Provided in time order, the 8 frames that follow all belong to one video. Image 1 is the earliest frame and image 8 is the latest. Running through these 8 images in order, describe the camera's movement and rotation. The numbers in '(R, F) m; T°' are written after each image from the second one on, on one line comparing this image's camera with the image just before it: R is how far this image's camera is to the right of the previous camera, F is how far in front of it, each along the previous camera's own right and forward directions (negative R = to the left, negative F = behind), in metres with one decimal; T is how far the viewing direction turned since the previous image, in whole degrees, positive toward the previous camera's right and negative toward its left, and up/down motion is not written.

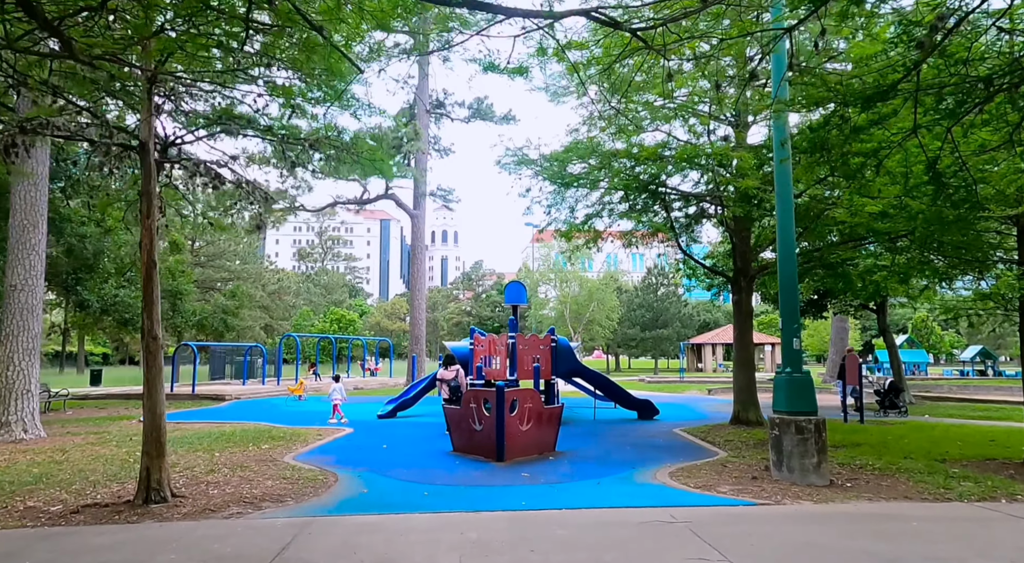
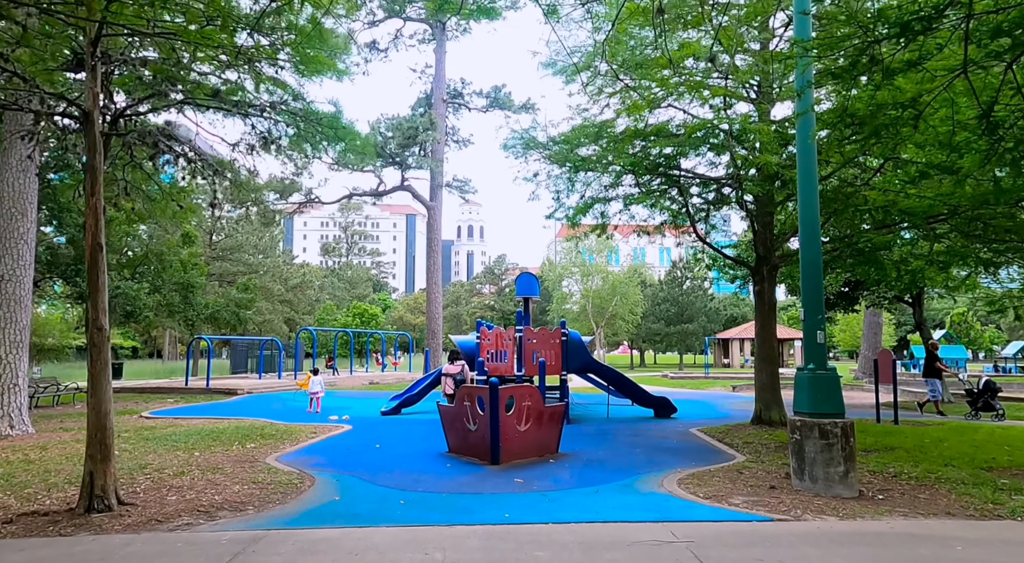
(+0.4, +0.7) m; -2°
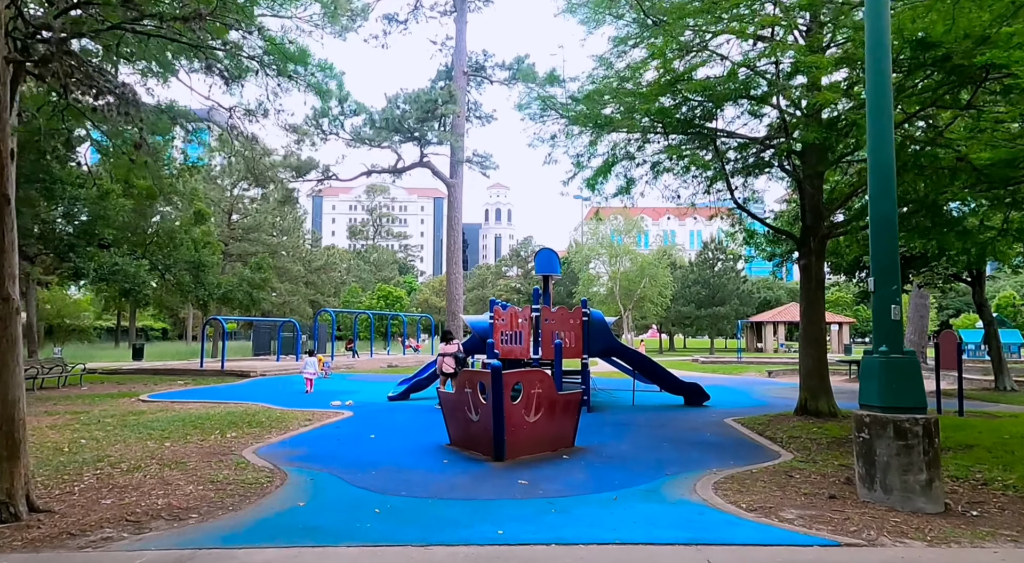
(+0.2, +1.2) m; -2°
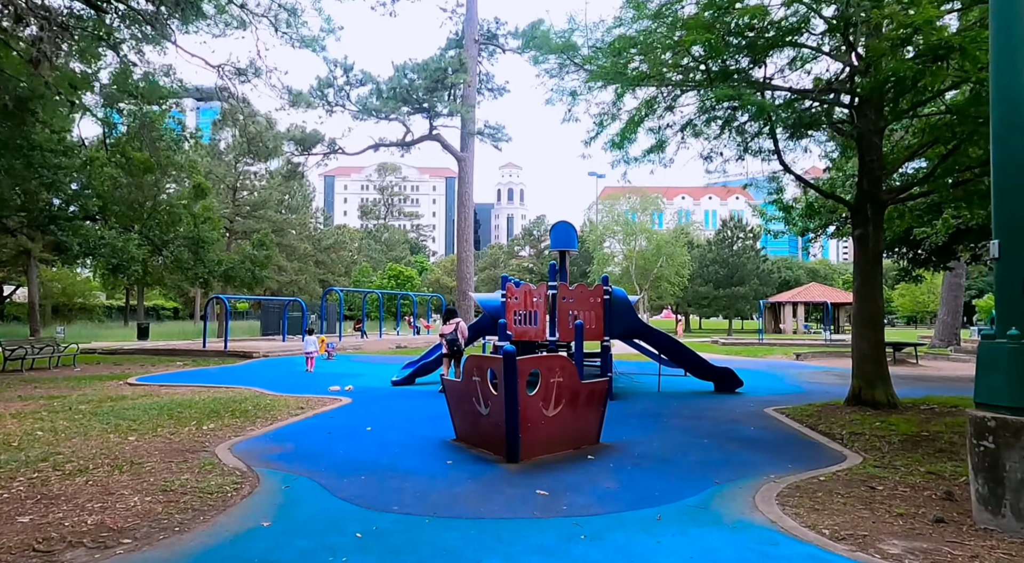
(0.0, +1.1) m; -1°
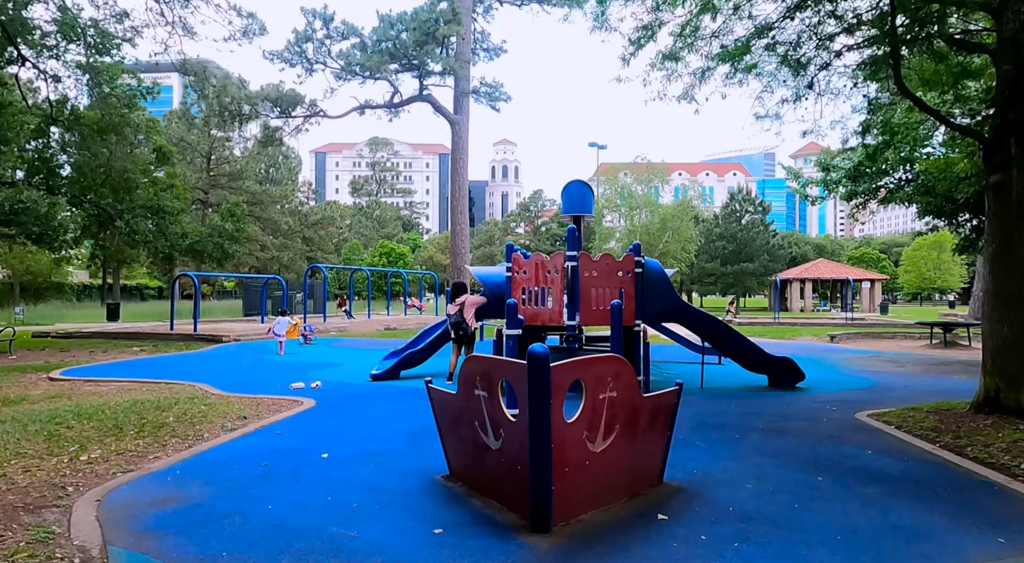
(-0.2, +2.4) m; 0°
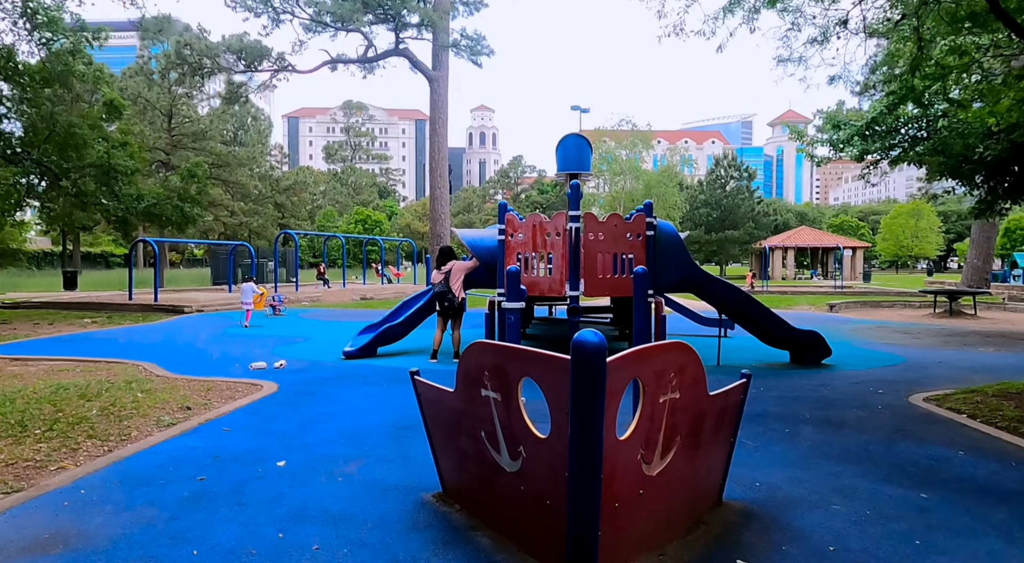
(-0.2, +1.2) m; +2°
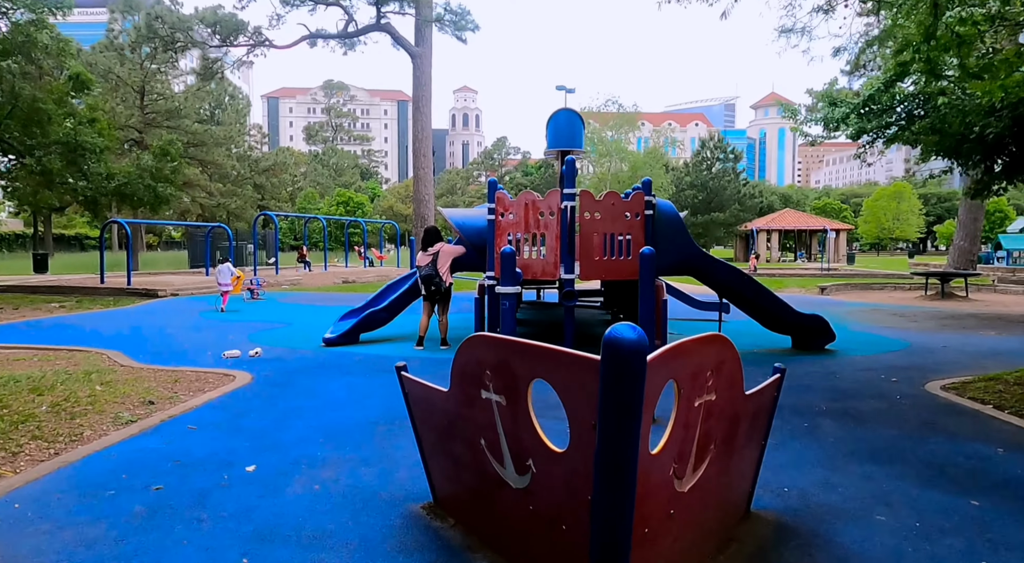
(-0.1, +0.5) m; +1°
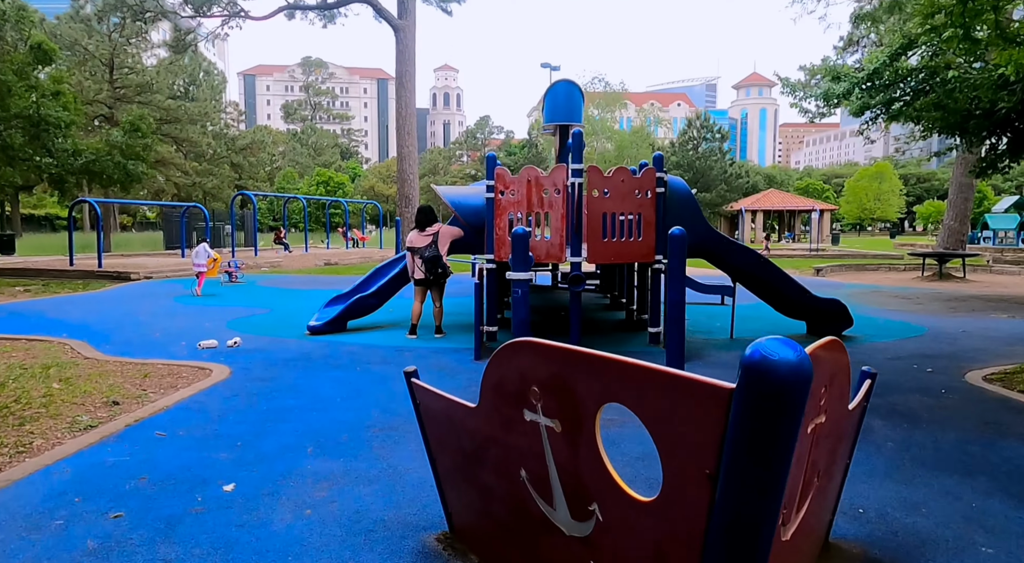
(-0.2, +0.6) m; +2°
